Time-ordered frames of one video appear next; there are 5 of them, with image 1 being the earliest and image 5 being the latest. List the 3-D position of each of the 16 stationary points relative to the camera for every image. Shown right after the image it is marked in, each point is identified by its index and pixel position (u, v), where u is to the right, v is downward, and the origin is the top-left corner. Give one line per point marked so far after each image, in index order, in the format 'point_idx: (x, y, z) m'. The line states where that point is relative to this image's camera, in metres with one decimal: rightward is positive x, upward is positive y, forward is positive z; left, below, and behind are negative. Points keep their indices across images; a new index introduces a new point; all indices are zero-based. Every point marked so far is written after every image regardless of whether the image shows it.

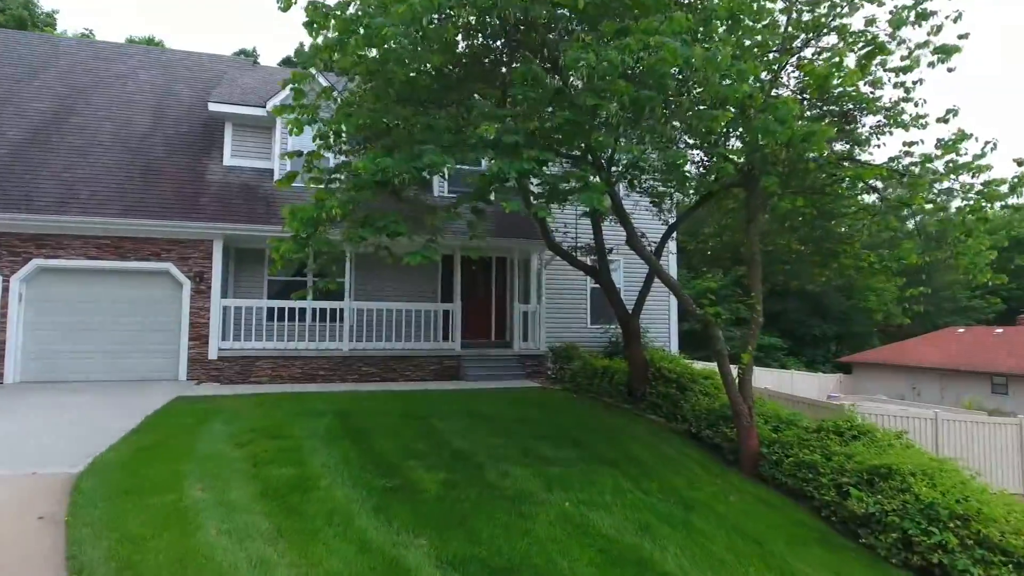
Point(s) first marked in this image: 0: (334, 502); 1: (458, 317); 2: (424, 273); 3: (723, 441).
0: (-1.3, -1.5, +5.5) m
1: (-0.9, -0.5, +12.8) m
2: (-1.6, +0.3, +13.9) m
3: (+2.3, -1.6, +8.1) m
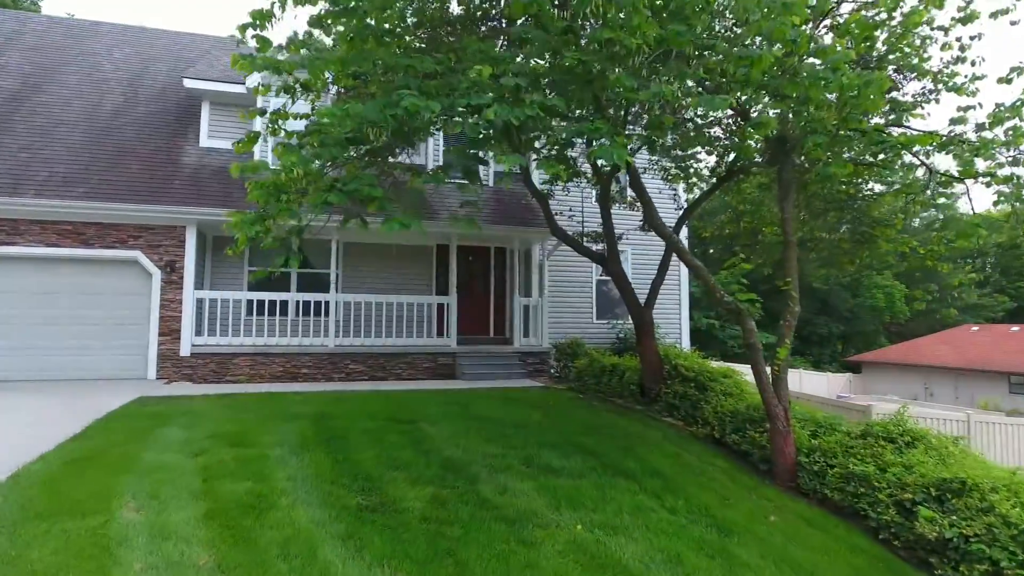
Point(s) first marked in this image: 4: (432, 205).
0: (-1.3, -1.4, +4.5) m
1: (-0.9, -0.4, +11.9) m
2: (-1.6, +0.4, +13.0) m
3: (+2.3, -1.5, +7.1) m
4: (-1.3, +1.3, +12.1) m
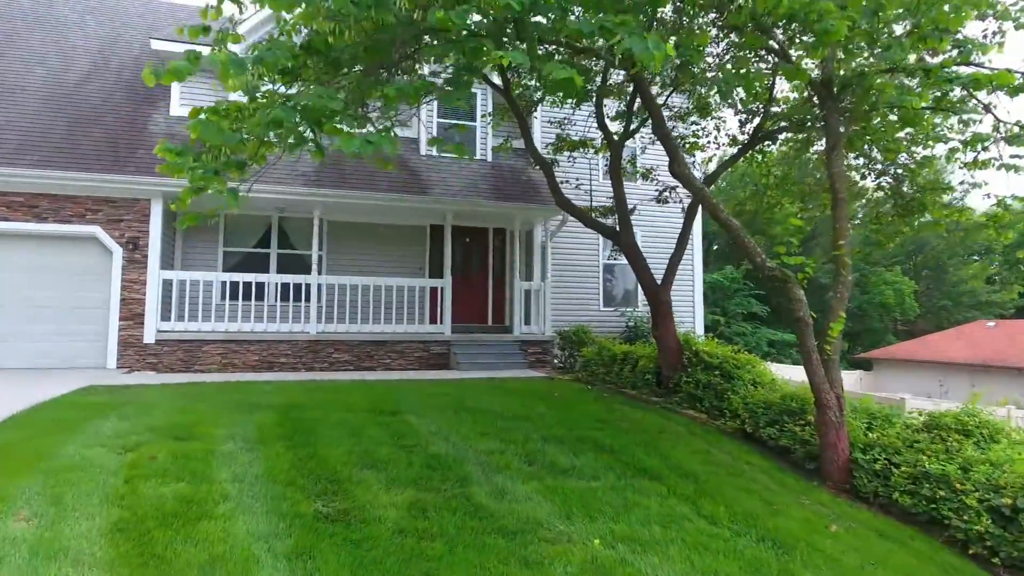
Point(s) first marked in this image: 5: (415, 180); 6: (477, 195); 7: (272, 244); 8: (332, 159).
0: (-1.3, -1.1, +3.4) m
1: (-0.9, -0.1, +10.8) m
2: (-1.6, +0.7, +11.9) m
3: (+2.3, -1.2, +6.0) m
4: (-1.3, +1.6, +11.1) m
5: (-1.4, +1.6, +11.1) m
6: (-0.5, +1.4, +11.1) m
7: (-3.5, +0.6, +11.2) m
8: (-2.6, +1.9, +11.0) m
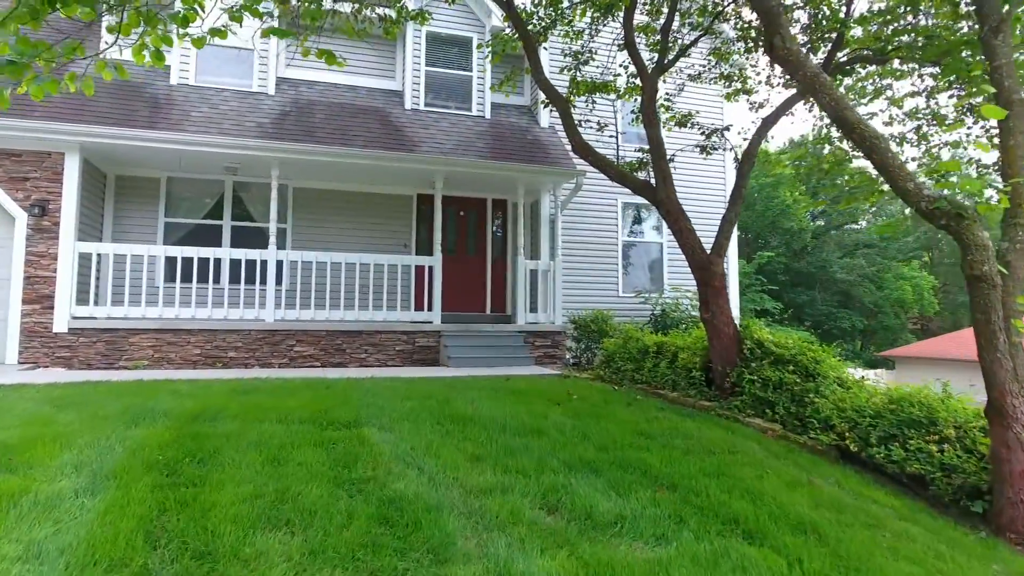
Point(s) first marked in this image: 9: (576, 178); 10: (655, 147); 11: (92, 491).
0: (-1.2, -0.9, +1.5) m
1: (-0.9, +0.1, +8.9) m
2: (-1.6, +0.9, +10.0) m
3: (+2.3, -1.0, +4.1) m
4: (-1.3, +1.8, +9.2) m
5: (-1.4, +1.8, +9.1) m
6: (-0.5, +1.6, +9.2) m
7: (-3.5, +0.9, +9.2) m
8: (-2.6, +2.1, +9.1) m
9: (+0.8, +1.4, +9.5) m
10: (+1.2, +1.2, +6.6) m
11: (-1.7, -0.8, +3.0) m
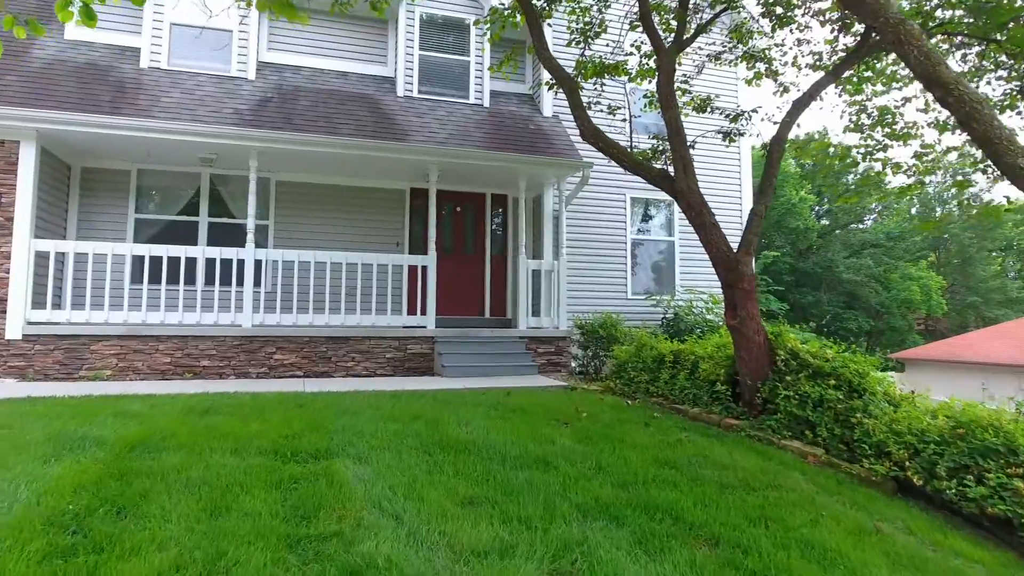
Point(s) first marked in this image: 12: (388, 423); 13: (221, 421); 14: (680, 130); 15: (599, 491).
0: (-1.2, -0.9, +0.8) m
1: (-0.9, +0.1, +8.2) m
2: (-1.6, +0.9, +9.2) m
3: (+2.3, -1.0, +3.4) m
4: (-1.3, +1.8, +8.4) m
5: (-1.4, +1.8, +8.4) m
6: (-0.5, +1.6, +8.5) m
7: (-3.5, +0.9, +8.5) m
8: (-2.6, +2.1, +8.3) m
9: (+0.8, +1.4, +8.8) m
10: (+1.2, +1.2, +5.9) m
11: (-1.7, -0.8, +2.3) m
12: (-0.7, -0.8, +4.5) m
13: (-1.7, -0.8, +4.4) m
14: (+1.3, +1.2, +5.9) m
15: (+0.4, -0.9, +3.4) m
